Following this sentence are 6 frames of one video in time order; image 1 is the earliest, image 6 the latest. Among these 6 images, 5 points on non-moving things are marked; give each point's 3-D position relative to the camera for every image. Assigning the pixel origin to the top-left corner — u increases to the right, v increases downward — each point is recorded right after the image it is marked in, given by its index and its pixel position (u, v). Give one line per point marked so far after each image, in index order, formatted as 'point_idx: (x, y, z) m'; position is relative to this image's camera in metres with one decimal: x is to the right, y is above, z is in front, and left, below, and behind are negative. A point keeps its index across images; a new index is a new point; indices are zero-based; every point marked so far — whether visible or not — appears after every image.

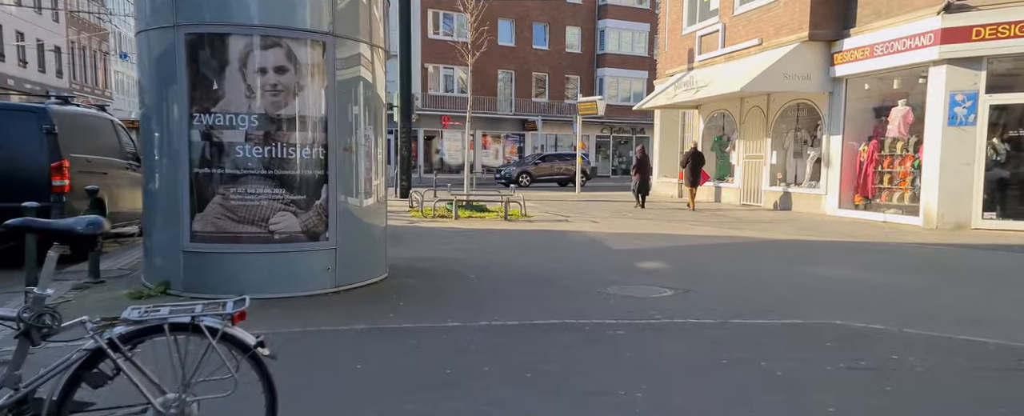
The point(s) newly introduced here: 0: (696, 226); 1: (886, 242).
0: (+3.2, -0.3, +14.5) m
1: (+5.3, -0.5, +11.6) m
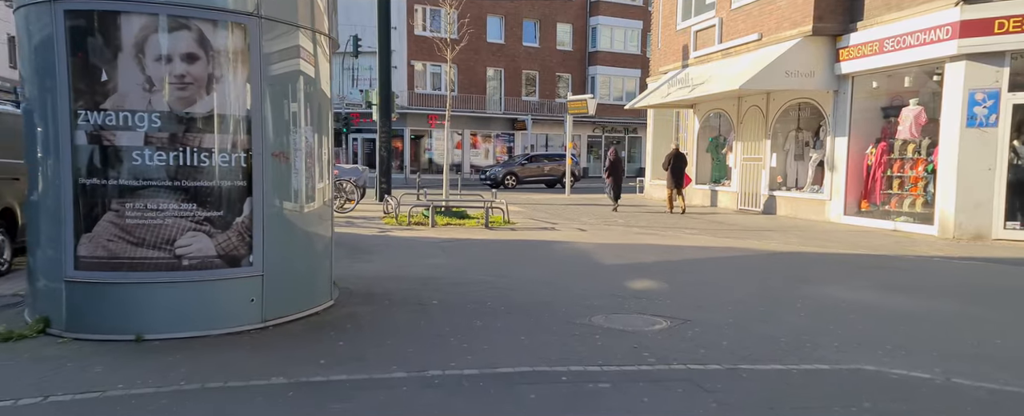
0: (+2.9, -0.4, +13.4) m
1: (+5.0, -0.6, +10.5) m
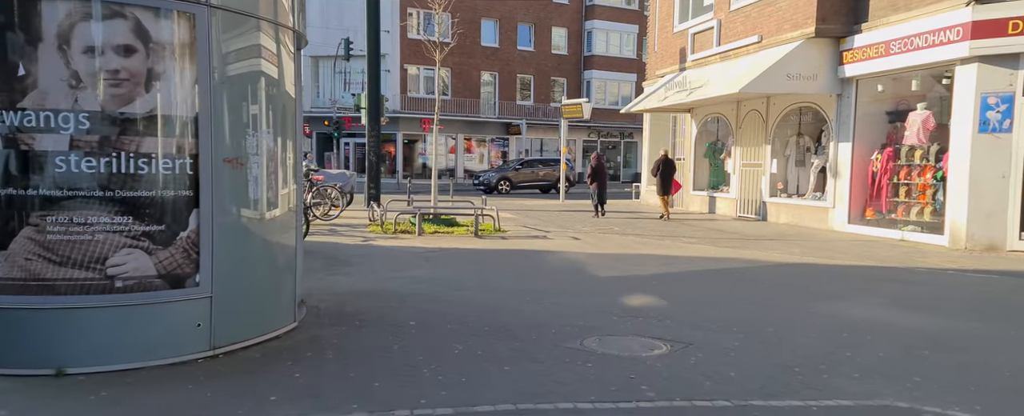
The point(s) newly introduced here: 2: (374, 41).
0: (+2.8, -0.6, +12.9) m
1: (+4.9, -0.7, +10.0) m
2: (-3.3, +4.0, +19.5) m
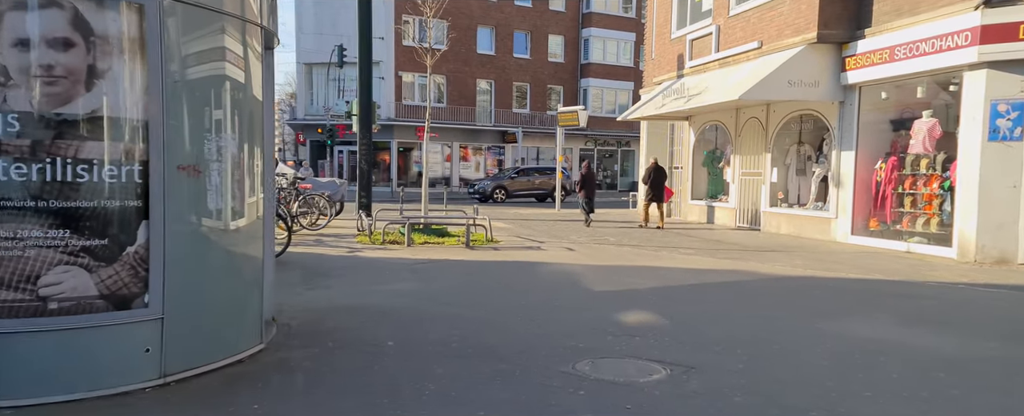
0: (+2.7, -0.7, +12.4) m
1: (+4.8, -0.8, +9.6) m
2: (-3.4, +3.8, +19.1) m
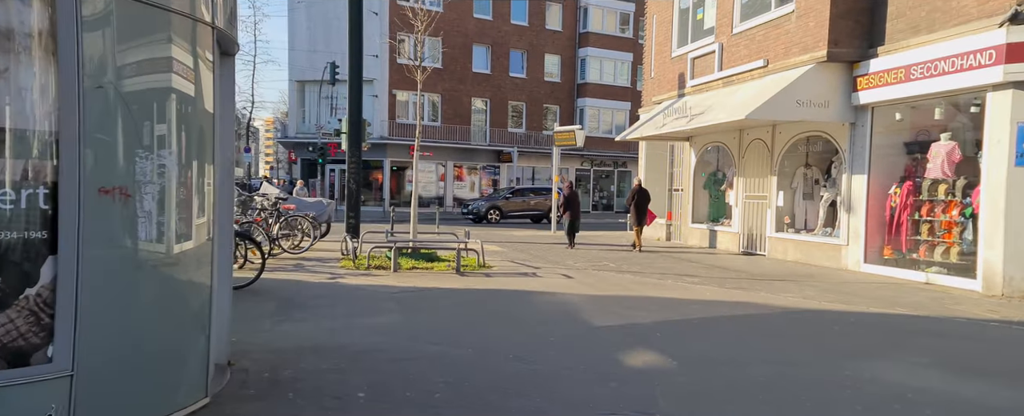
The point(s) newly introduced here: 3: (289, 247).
0: (+2.6, -1.1, +11.7) m
1: (+4.7, -1.2, +8.8) m
2: (-3.5, +3.3, +18.4) m
3: (-3.8, -0.7, +13.8) m
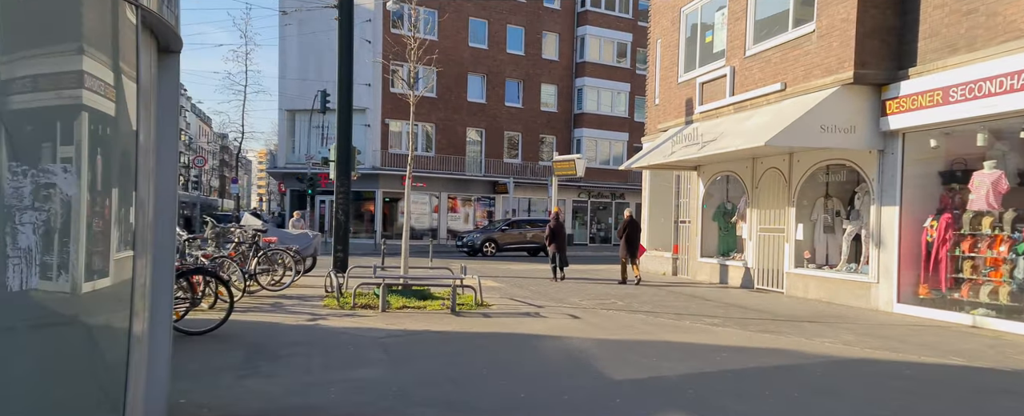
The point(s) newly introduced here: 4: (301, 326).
0: (+2.6, -1.5, +10.6) m
1: (+4.7, -1.5, +7.7) m
2: (-3.5, +2.6, +17.4) m
3: (-3.8, -1.2, +12.6) m
4: (-2.5, -1.3, +9.5) m
